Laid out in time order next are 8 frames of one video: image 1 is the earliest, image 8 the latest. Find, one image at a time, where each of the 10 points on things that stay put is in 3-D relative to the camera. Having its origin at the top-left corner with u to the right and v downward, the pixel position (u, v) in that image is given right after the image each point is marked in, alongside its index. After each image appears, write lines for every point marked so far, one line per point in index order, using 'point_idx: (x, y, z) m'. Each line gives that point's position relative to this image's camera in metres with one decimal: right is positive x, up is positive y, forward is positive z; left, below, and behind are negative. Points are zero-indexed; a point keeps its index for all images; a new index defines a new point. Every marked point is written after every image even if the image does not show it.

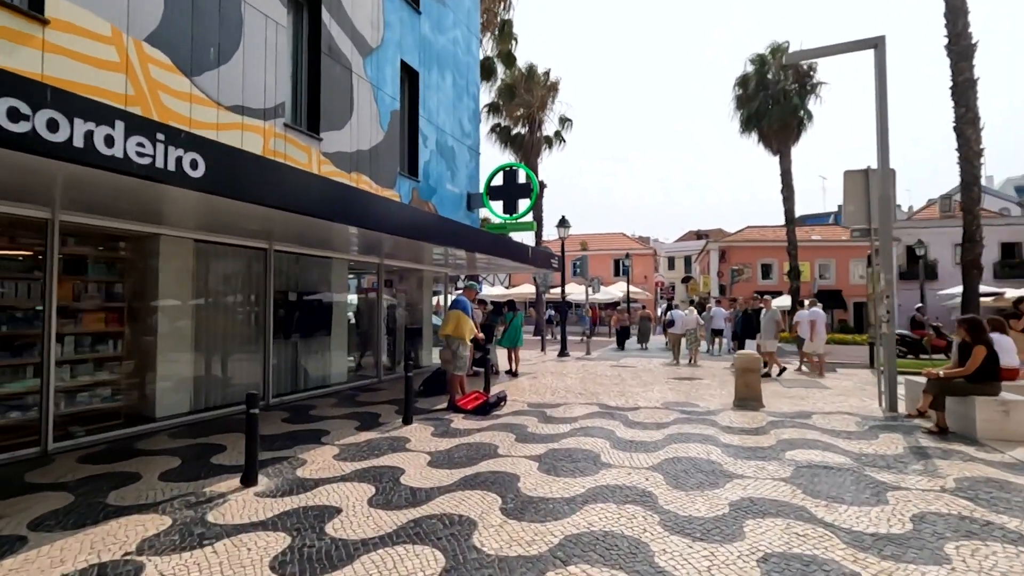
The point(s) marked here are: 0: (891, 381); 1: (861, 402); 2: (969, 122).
0: (+5.9, -1.5, +8.3) m
1: (+6.0, -2.0, +9.3) m
2: (+13.3, +4.9, +15.6) m
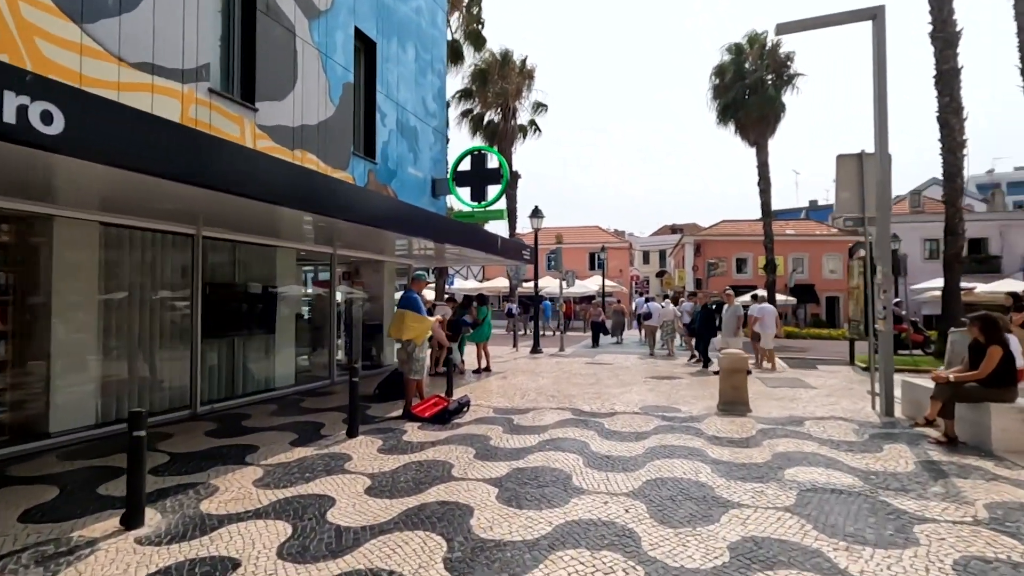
0: (+5.3, -1.4, +7.6) m
1: (+5.4, -1.9, +8.6) m
2: (+12.5, +5.0, +15.2) m
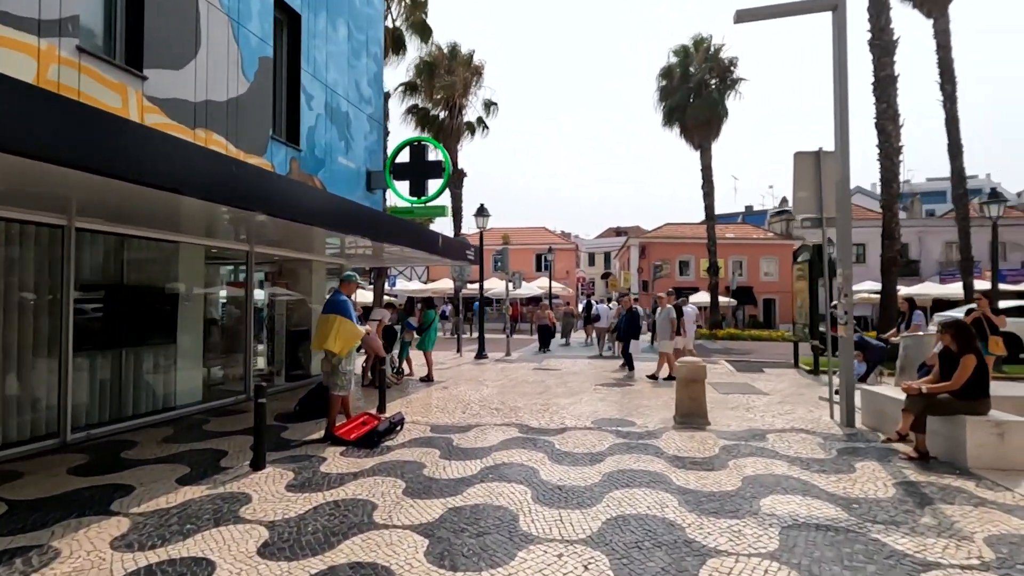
0: (+4.5, -1.4, +7.3) m
1: (+4.5, -1.9, +8.2) m
2: (+10.9, +4.9, +15.5) m
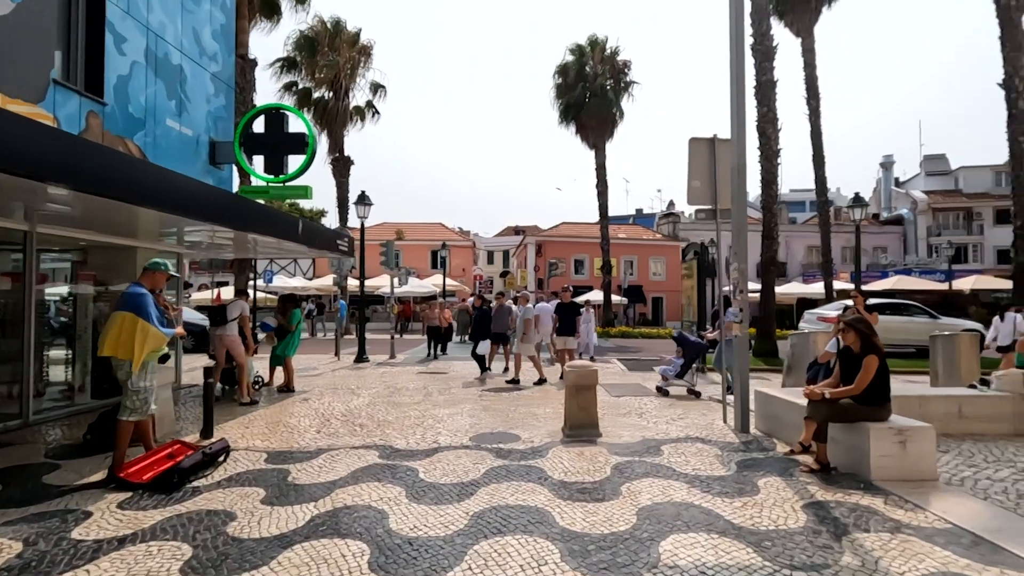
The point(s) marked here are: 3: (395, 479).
0: (+2.9, -1.4, +6.8) m
1: (+2.7, -1.9, +7.7) m
2: (+7.7, +5.0, +16.0) m
3: (-1.1, -1.8, +5.1) m
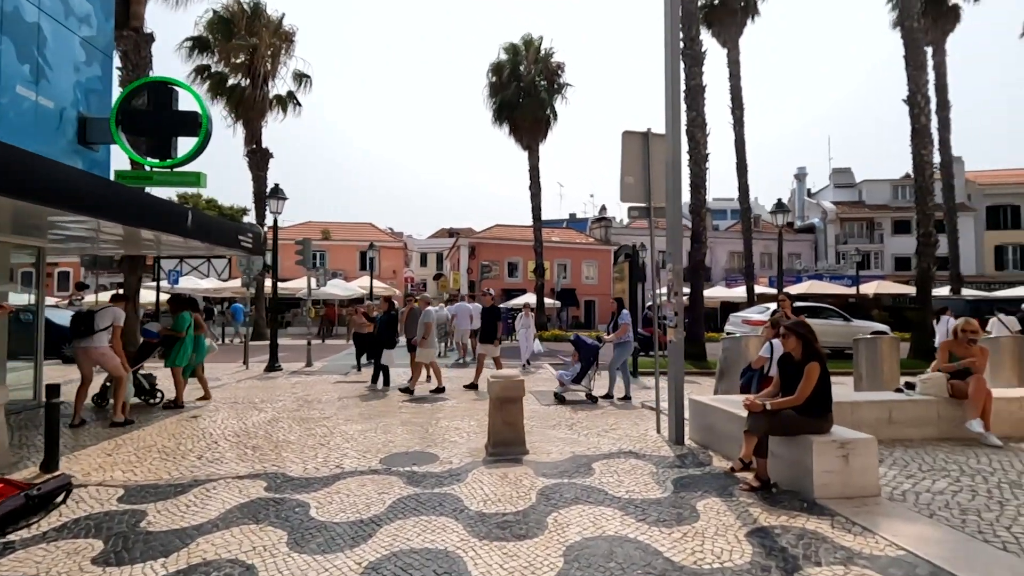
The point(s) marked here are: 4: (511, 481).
0: (+2.0, -1.4, +6.3) m
1: (+1.7, -1.9, +7.3) m
2: (+5.6, +4.9, +16.2) m
3: (-1.8, -1.8, +4.2) m
4: (0.0, -1.8, +5.1) m
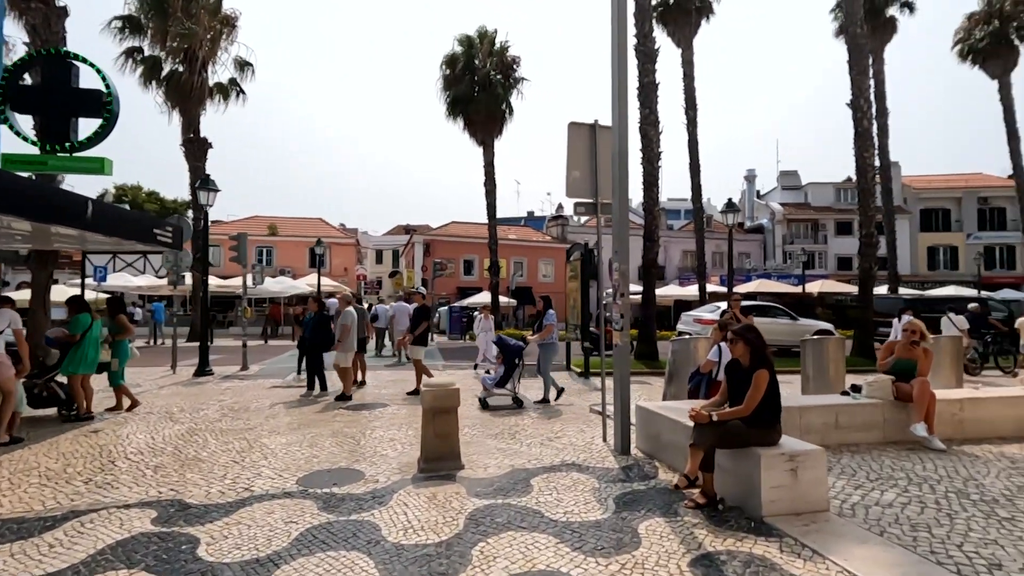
0: (+1.2, -1.4, +6.0) m
1: (+0.9, -1.9, +6.9) m
2: (+4.2, +4.9, +16.0) m
3: (-2.4, -1.8, +3.6) m
4: (-0.6, -1.8, +4.6) m
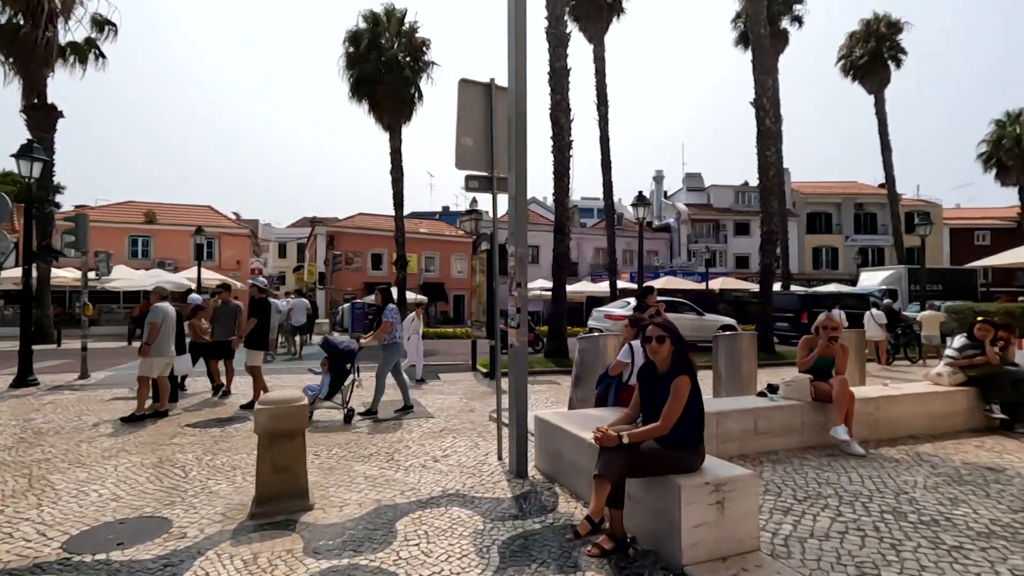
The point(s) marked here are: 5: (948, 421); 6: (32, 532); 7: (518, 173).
0: (+0.1, -1.3, +5.0) m
1: (-0.4, -1.8, +5.8) m
2: (+1.4, +5.1, +15.3) m
3: (-3.2, -1.7, +2.1) m
4: (-1.6, -1.7, +3.3) m
5: (+5.3, -1.6, +6.6) m
6: (-3.6, -1.8, +4.0) m
7: (+0.1, +1.1, +5.3) m
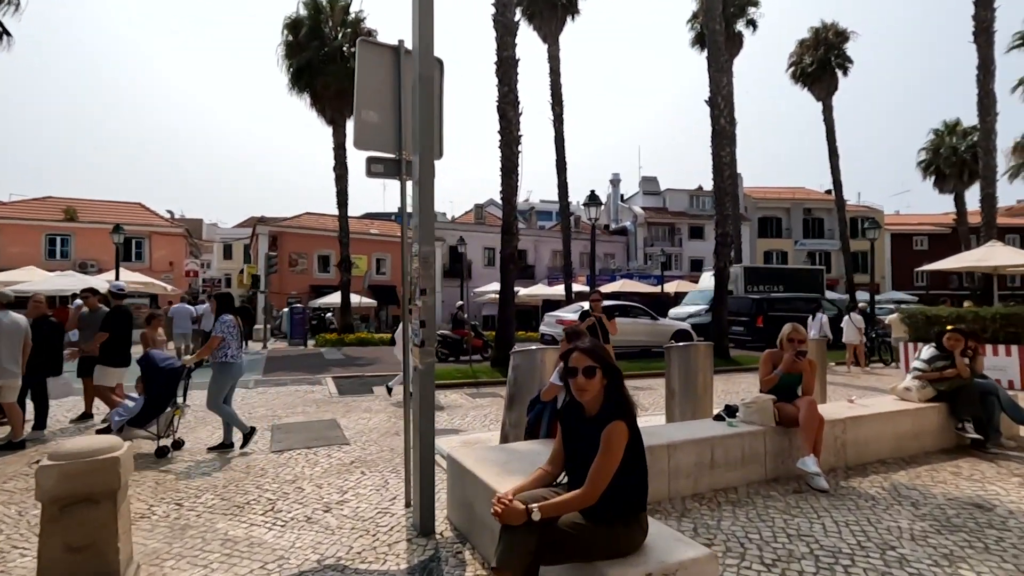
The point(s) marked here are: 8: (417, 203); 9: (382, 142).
0: (-0.6, -1.4, +4.0) m
1: (-1.2, -1.8, +4.7) m
2: (0.0, +5.0, +14.4) m
3: (-3.7, -1.8, +0.8) m
4: (-2.2, -1.8, +2.2) m
5: (+4.5, -1.7, +5.9) m
6: (-4.2, -1.9, +2.7) m
7: (-0.7, +1.1, +4.2) m
8: (-0.7, +0.7, +4.2) m
9: (-1.1, +1.3, +4.7) m
